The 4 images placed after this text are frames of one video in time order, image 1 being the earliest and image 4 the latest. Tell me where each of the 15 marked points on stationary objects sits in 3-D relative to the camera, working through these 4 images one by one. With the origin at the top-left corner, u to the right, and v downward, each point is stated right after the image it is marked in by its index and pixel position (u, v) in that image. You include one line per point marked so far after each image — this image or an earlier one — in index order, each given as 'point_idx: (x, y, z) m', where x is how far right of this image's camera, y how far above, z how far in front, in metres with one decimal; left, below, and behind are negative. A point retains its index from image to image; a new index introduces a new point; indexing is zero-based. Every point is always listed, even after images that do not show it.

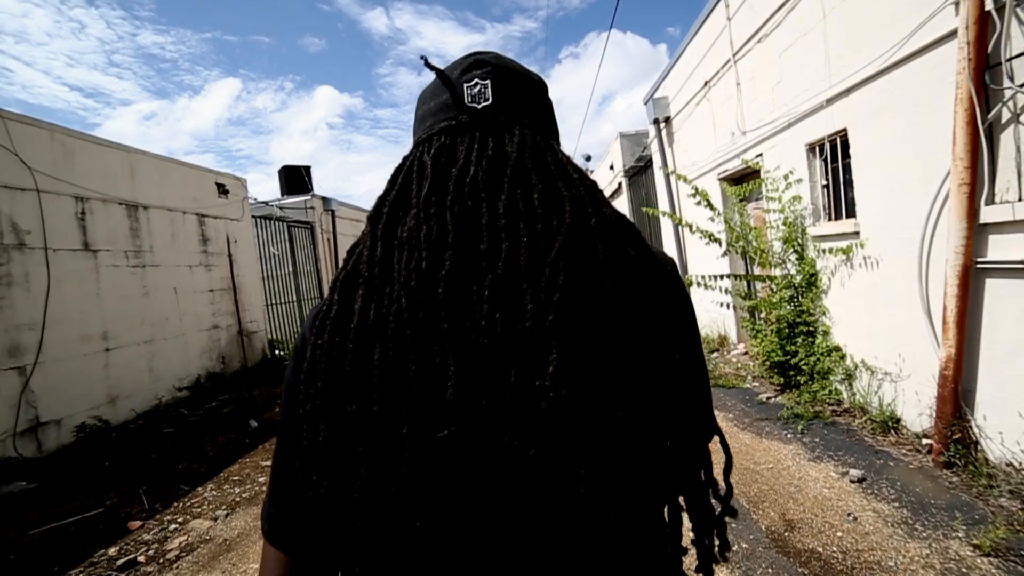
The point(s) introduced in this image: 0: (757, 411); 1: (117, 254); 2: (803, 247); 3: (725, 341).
0: (+2.3, -1.2, +4.0) m
1: (-6.1, +0.5, +6.5) m
2: (+2.9, +0.4, +4.3) m
3: (+3.0, -0.8, +6.1) m
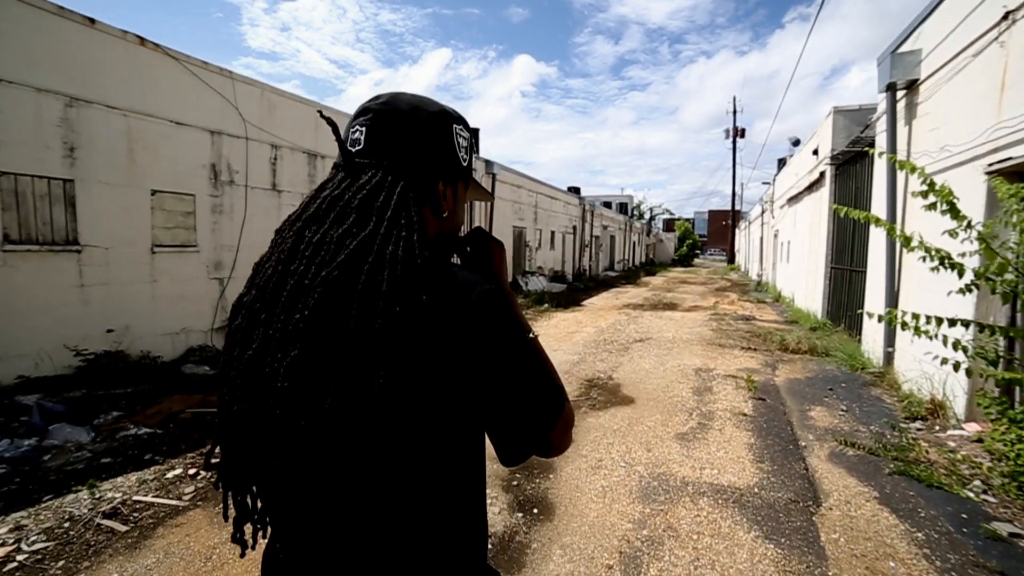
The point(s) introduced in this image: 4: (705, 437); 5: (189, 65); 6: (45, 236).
0: (+2.7, -1.5, +2.6) m
1: (-3.8, +1.6, +7.6) m
2: (+3.6, -0.1, +2.5) m
3: (+4.2, -1.2, +4.2) m
4: (+1.8, -1.4, +4.0) m
5: (-4.6, +3.2, +6.1) m
6: (-5.5, +0.6, +5.1) m
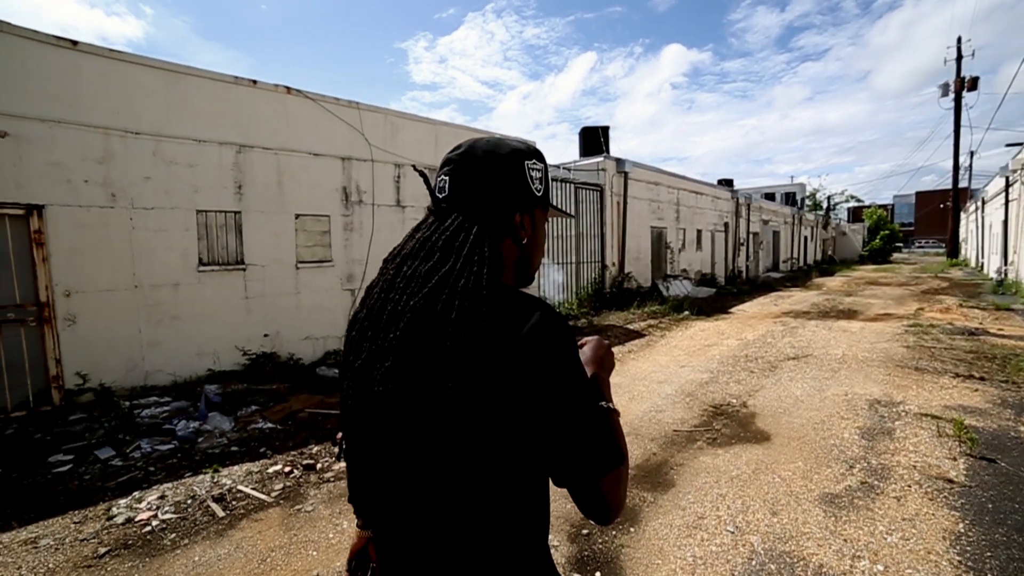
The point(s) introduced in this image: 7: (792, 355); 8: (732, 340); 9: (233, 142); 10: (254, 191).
0: (+2.7, -1.5, +1.1) m
1: (-1.8, +1.5, +8.1) m
2: (+3.6, 0.0, +0.8) m
3: (+4.7, -1.2, +2.2) m
4: (+2.4, -1.4, +2.8) m
5: (-3.1, +3.0, +7.0) m
6: (-4.2, +0.4, +6.2) m
7: (+4.1, -1.0, +6.3) m
8: (+3.8, -0.9, +7.4) m
9: (-4.1, +2.1, +6.2) m
10: (-3.9, +1.5, +6.4) m
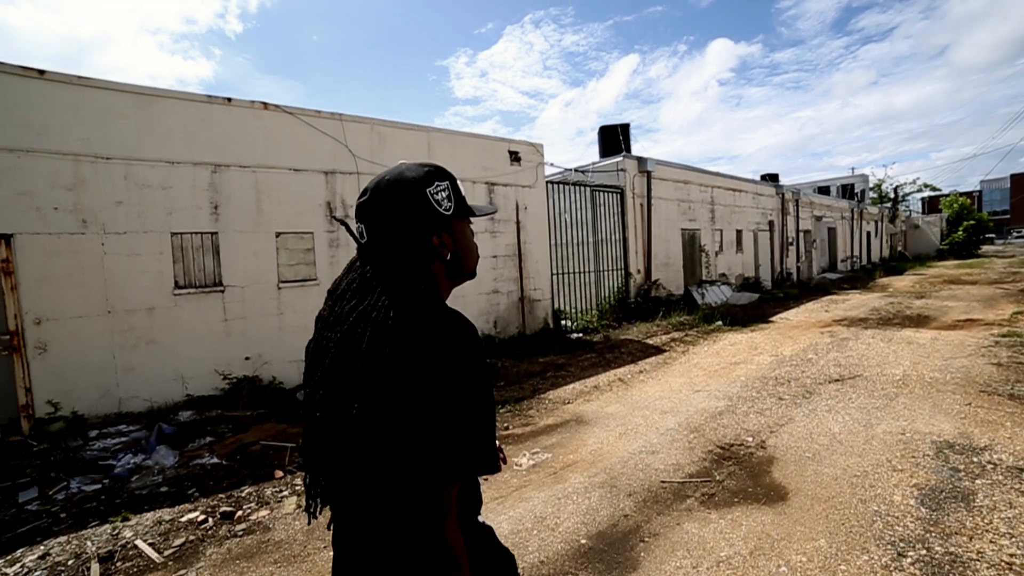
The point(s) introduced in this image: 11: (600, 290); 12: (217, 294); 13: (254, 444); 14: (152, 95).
0: (+2.0, -1.5, +0.1) m
1: (-1.8, +1.2, +7.7) m
2: (+2.7, 0.0, -0.3) m
3: (+4.0, -1.1, +1.0) m
4: (+1.8, -1.5, +1.9) m
5: (-3.3, +2.7, +6.7) m
6: (-4.4, +0.1, +6.1) m
7: (+3.9, -1.0, +5.1) m
8: (+3.7, -1.0, +6.3) m
9: (-4.3, +1.8, +6.1) m
10: (-4.1, +1.2, +6.2) m
11: (+2.2, 0.0, +10.5) m
12: (-4.2, -0.1, +6.1) m
13: (-2.8, -1.7, +4.6) m
14: (-4.8, +2.6, +5.7) m
